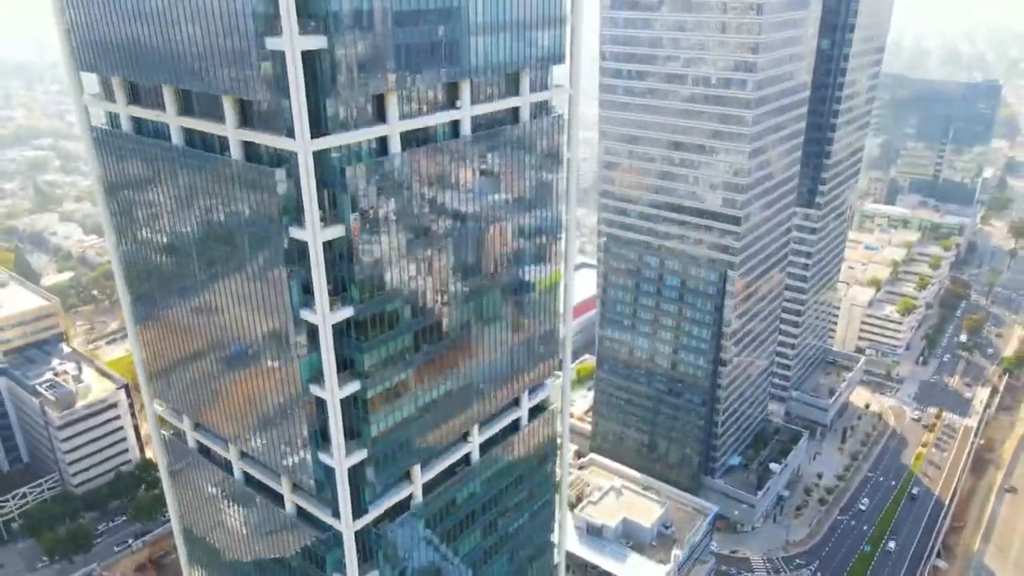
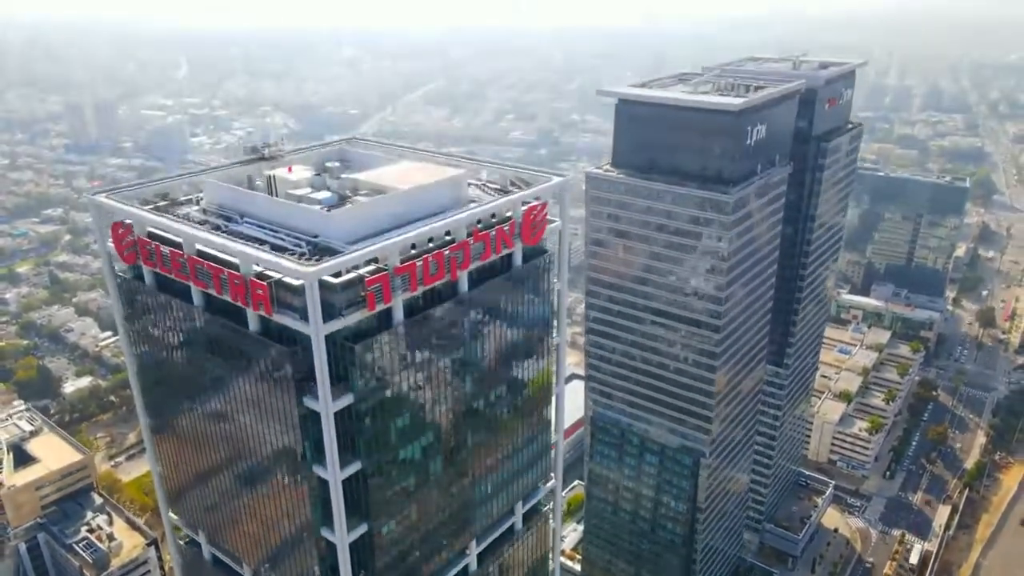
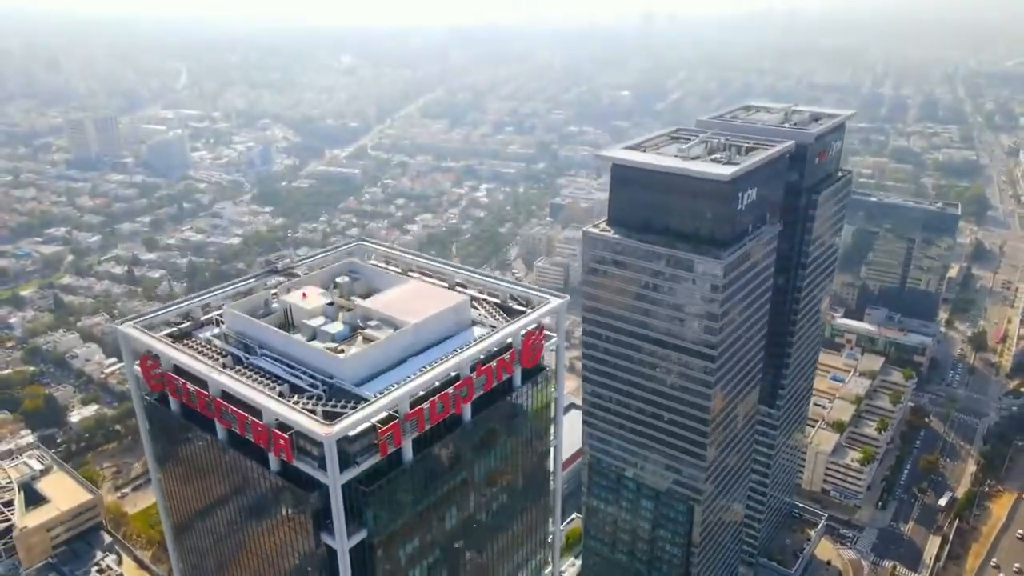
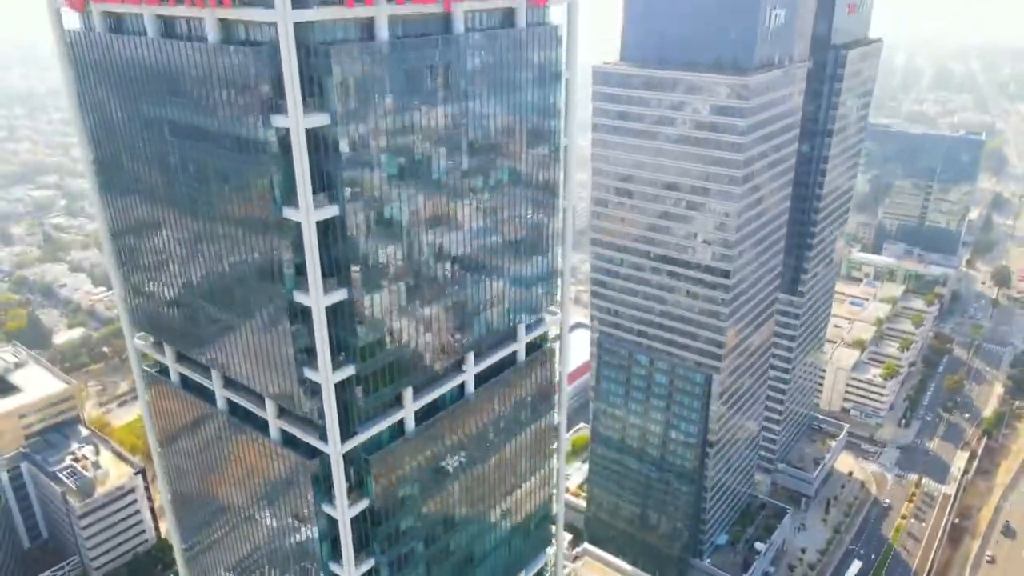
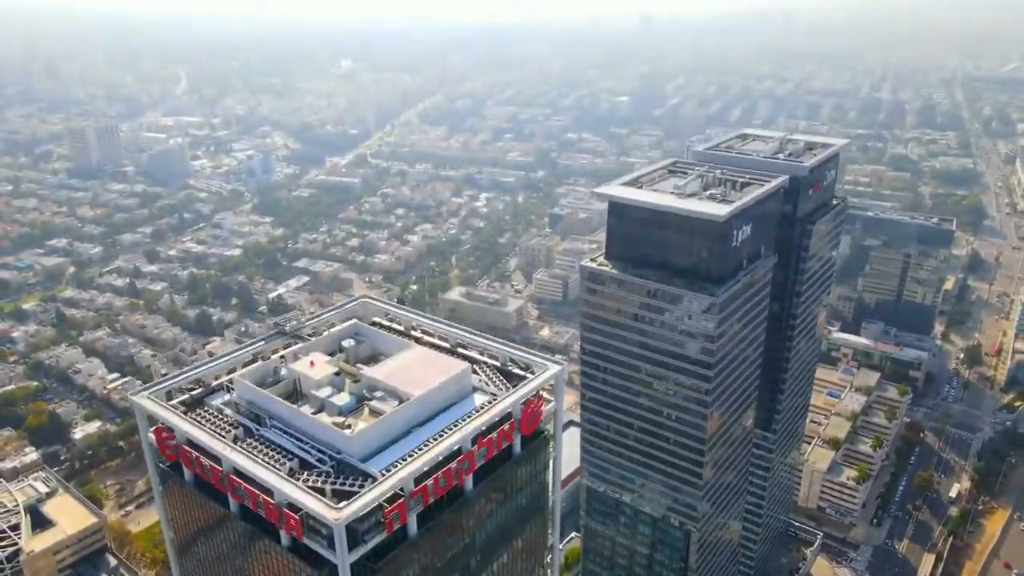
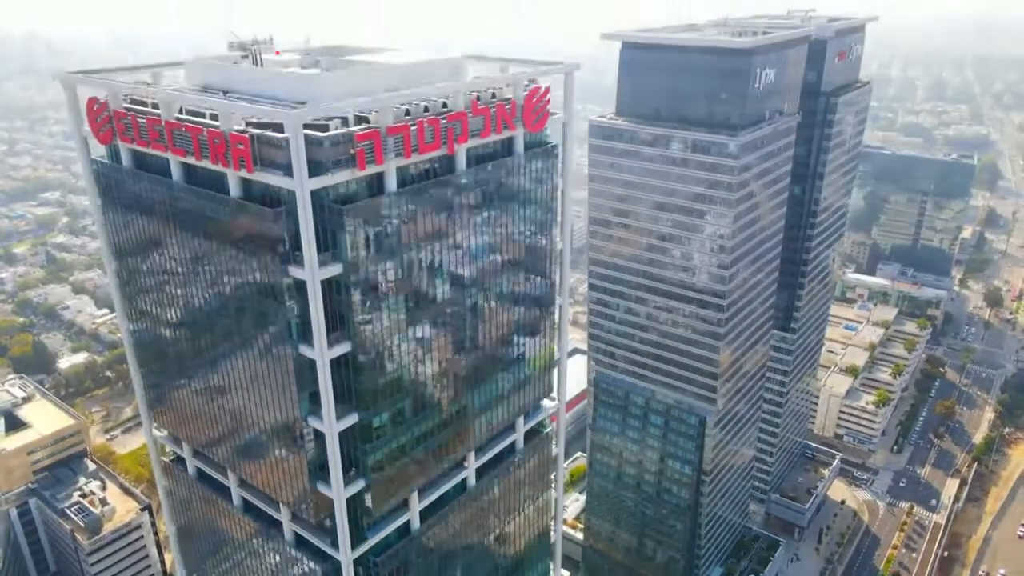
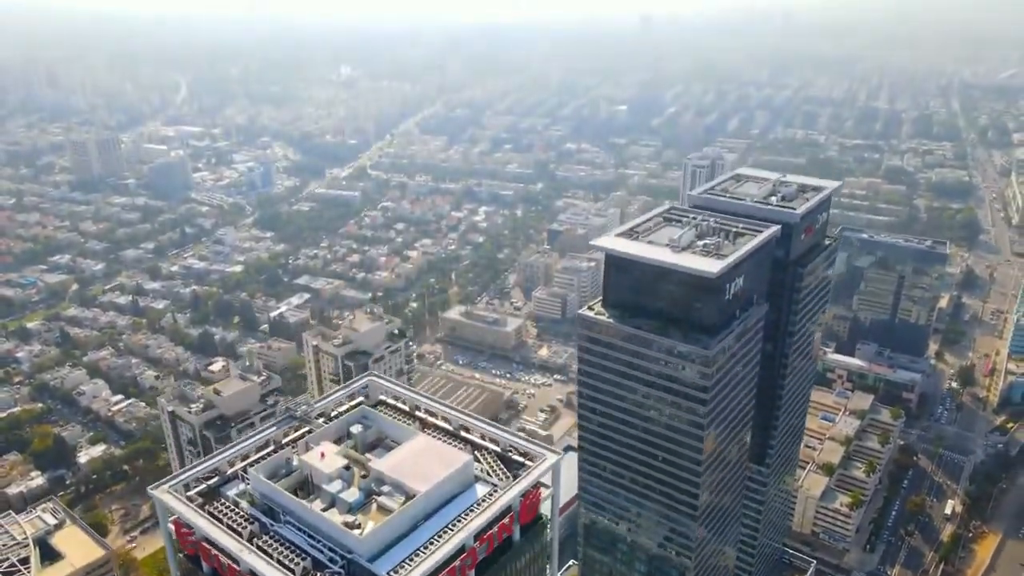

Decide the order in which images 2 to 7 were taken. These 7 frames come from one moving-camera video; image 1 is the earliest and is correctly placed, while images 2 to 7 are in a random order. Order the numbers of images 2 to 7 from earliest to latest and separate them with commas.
4, 6, 2, 3, 5, 7
